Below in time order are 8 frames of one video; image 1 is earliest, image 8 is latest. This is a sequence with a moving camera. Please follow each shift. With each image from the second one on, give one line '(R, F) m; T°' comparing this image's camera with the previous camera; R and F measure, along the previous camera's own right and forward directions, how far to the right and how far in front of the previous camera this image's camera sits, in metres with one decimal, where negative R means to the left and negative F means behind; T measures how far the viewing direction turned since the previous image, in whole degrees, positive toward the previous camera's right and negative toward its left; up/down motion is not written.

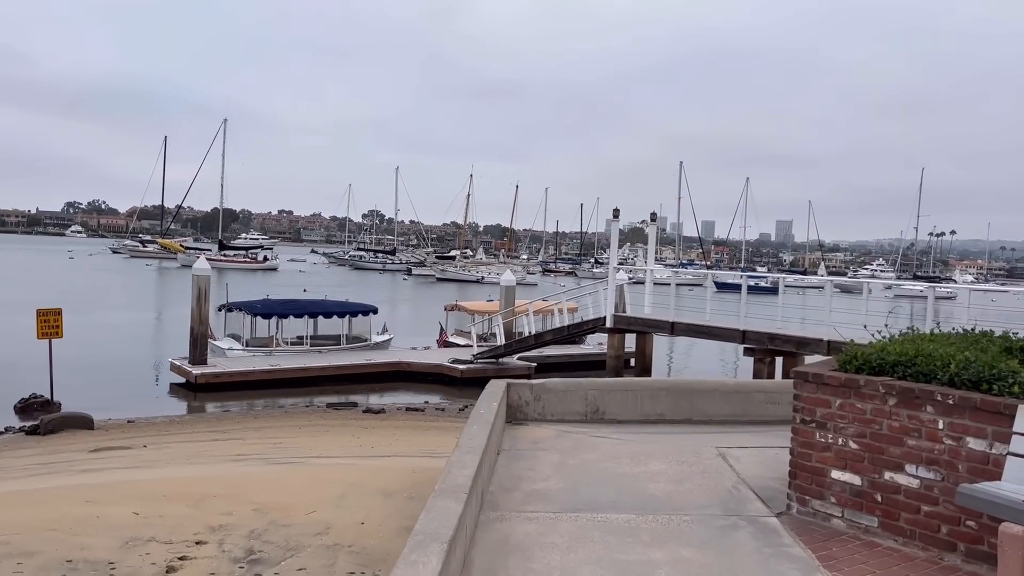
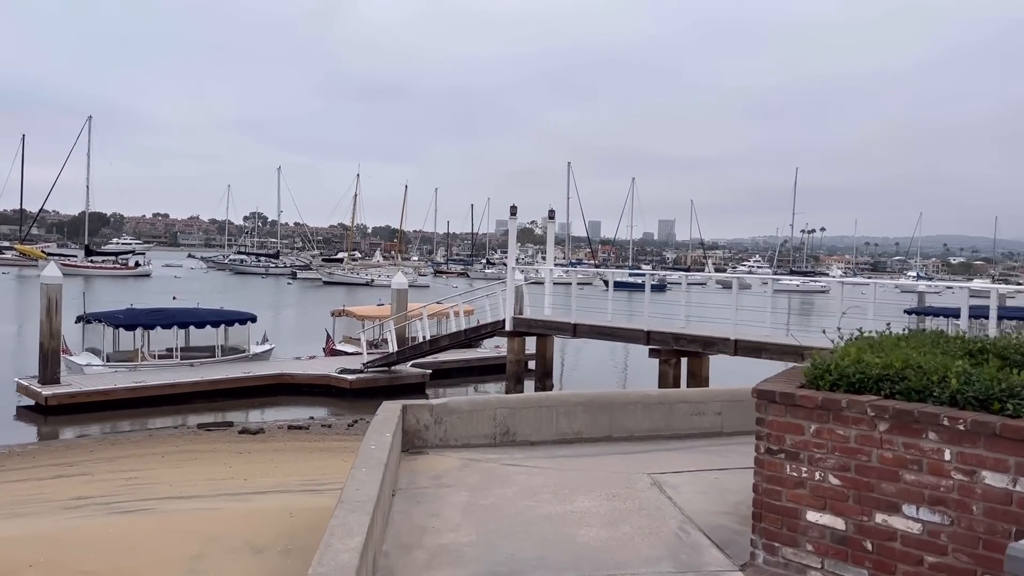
(0.0, +1.3) m; +7°
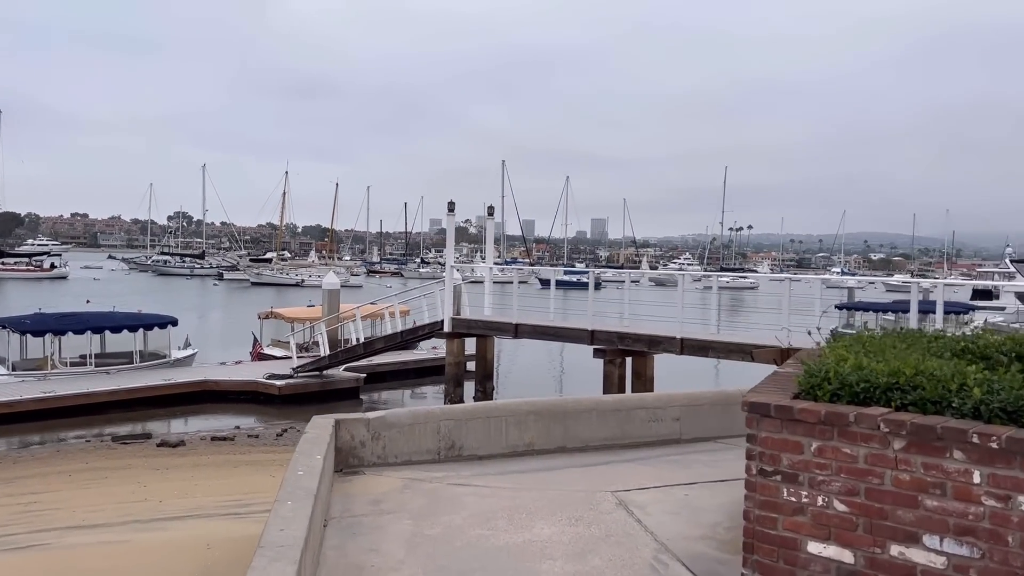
(-0.1, +0.7) m; +4°
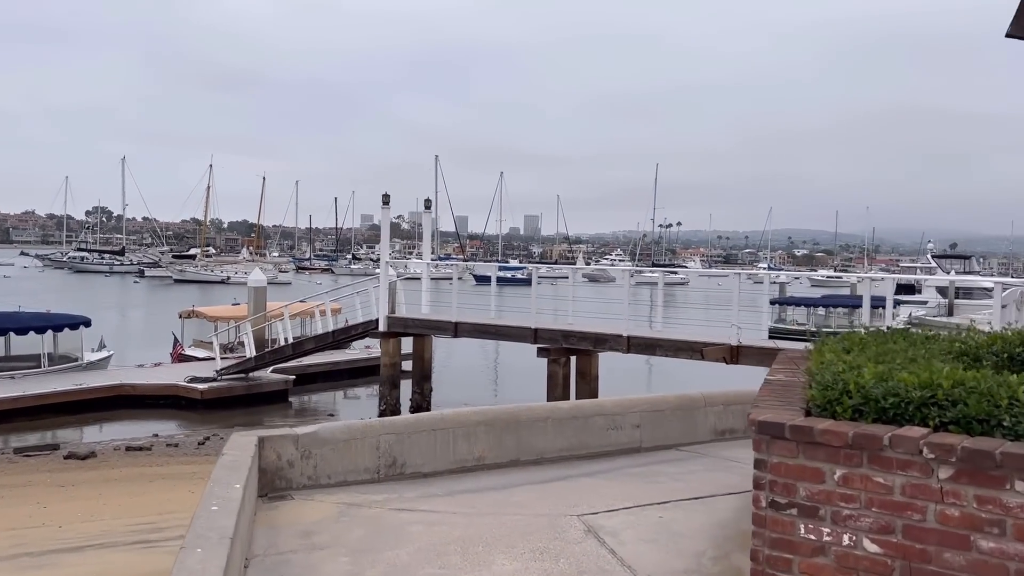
(-0.1, +0.8) m; +5°
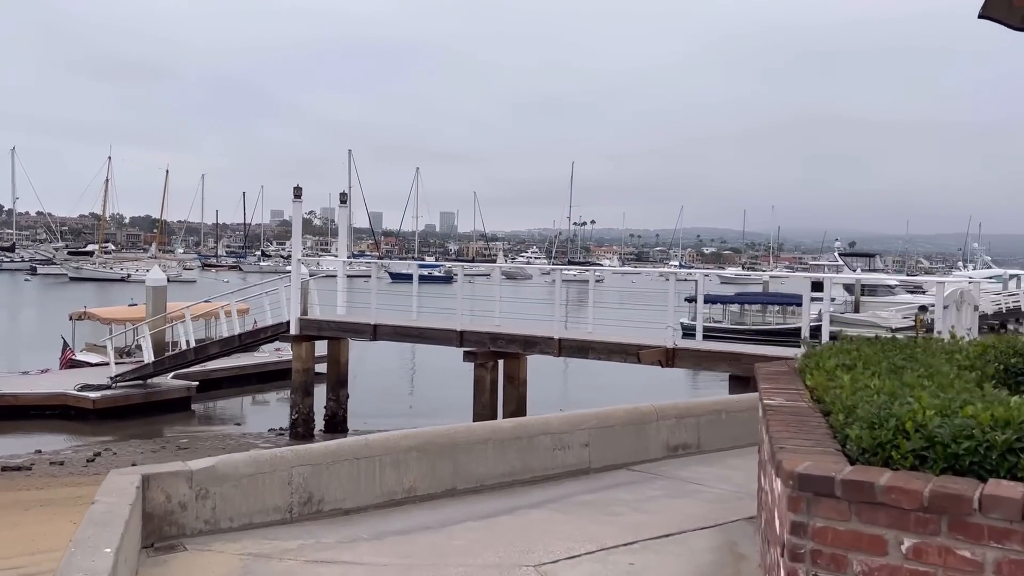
(-0.2, +0.9) m; +6°
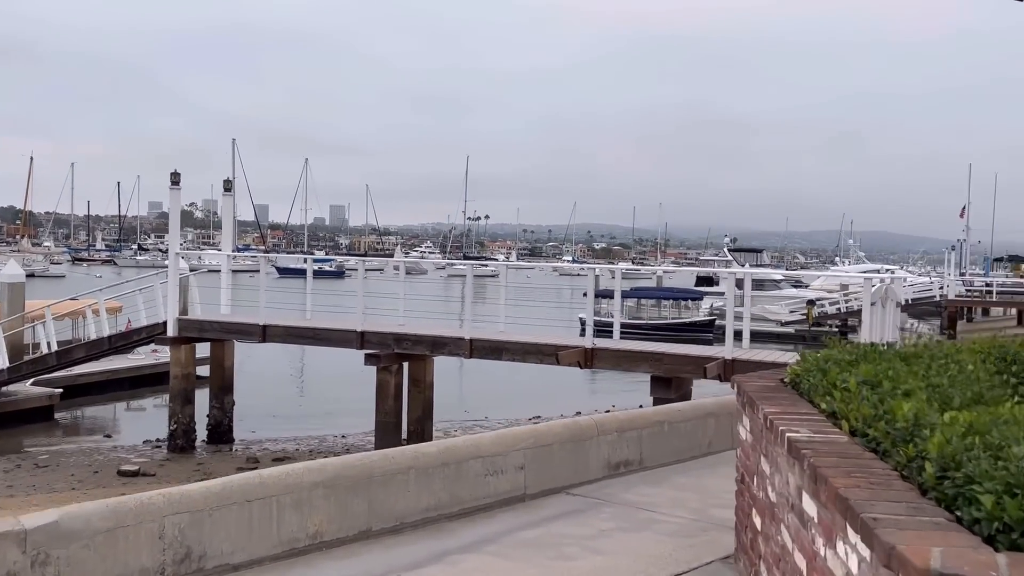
(-0.2, +1.0) m; +7°
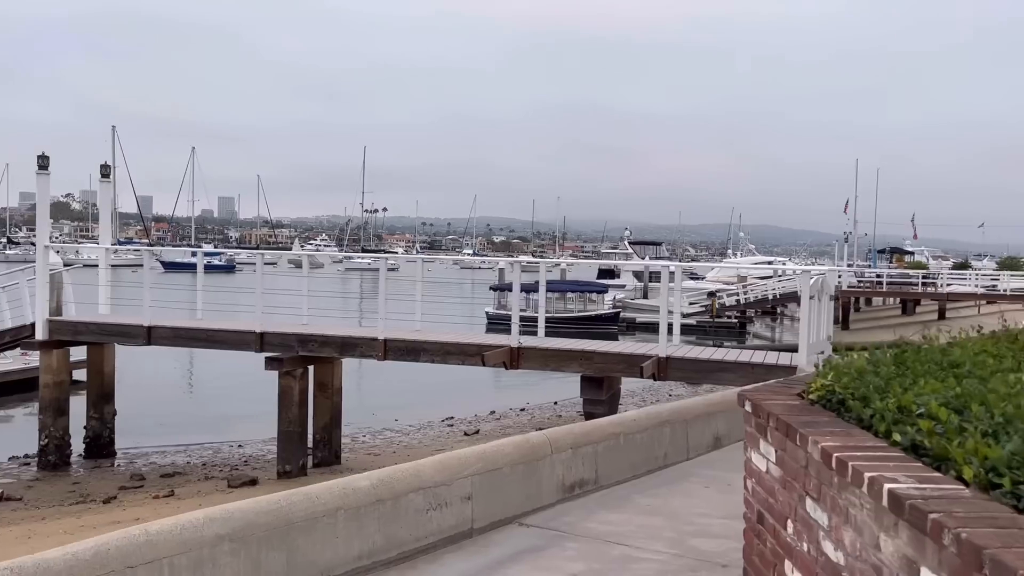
(-0.3, +1.0) m; +7°
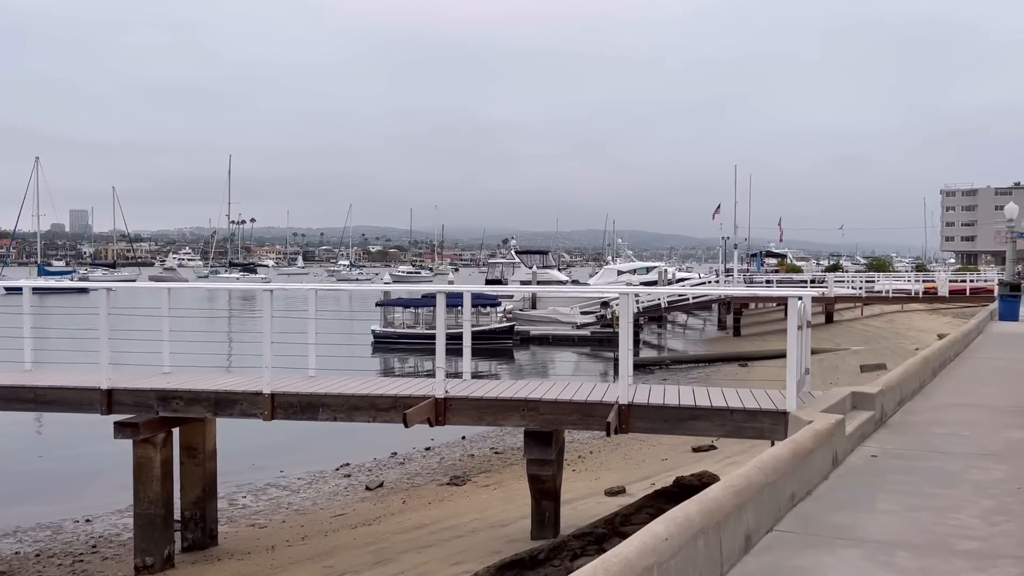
(-0.5, +2.2) m; +8°
